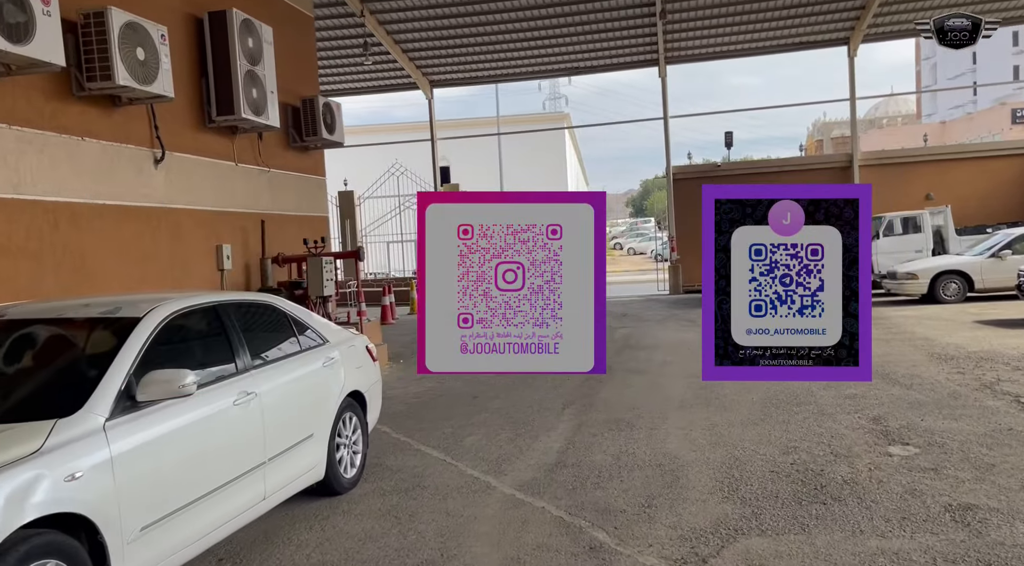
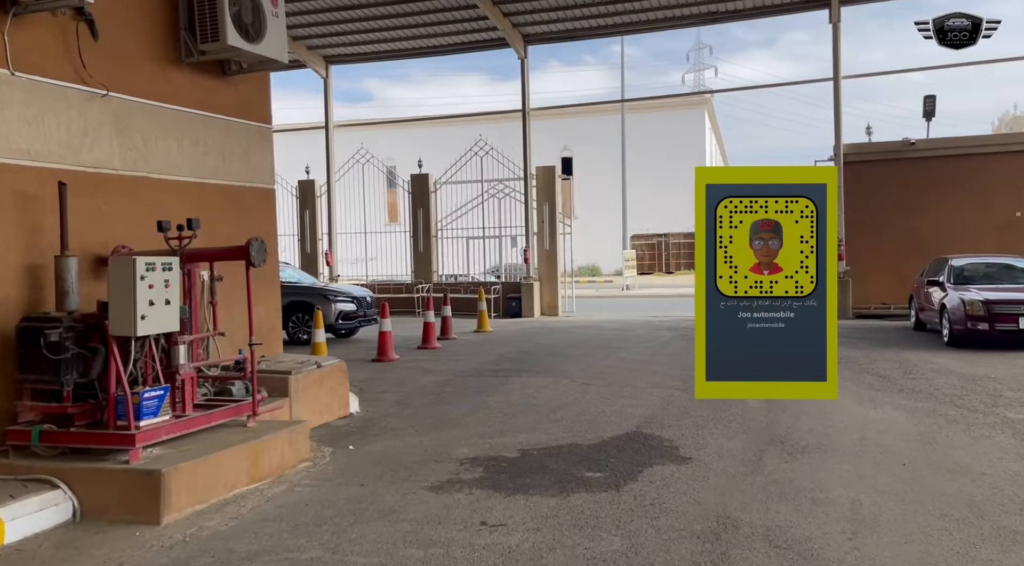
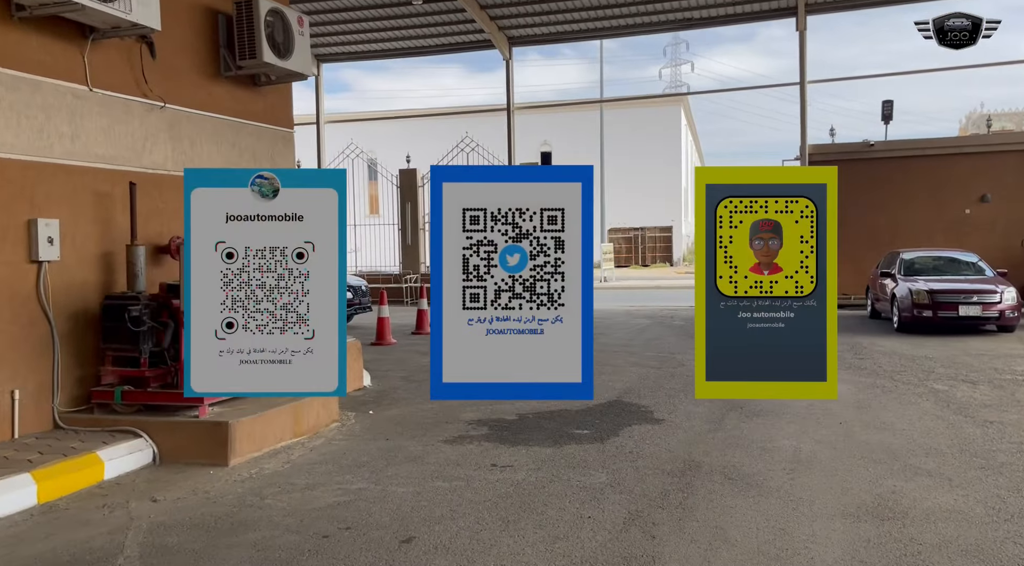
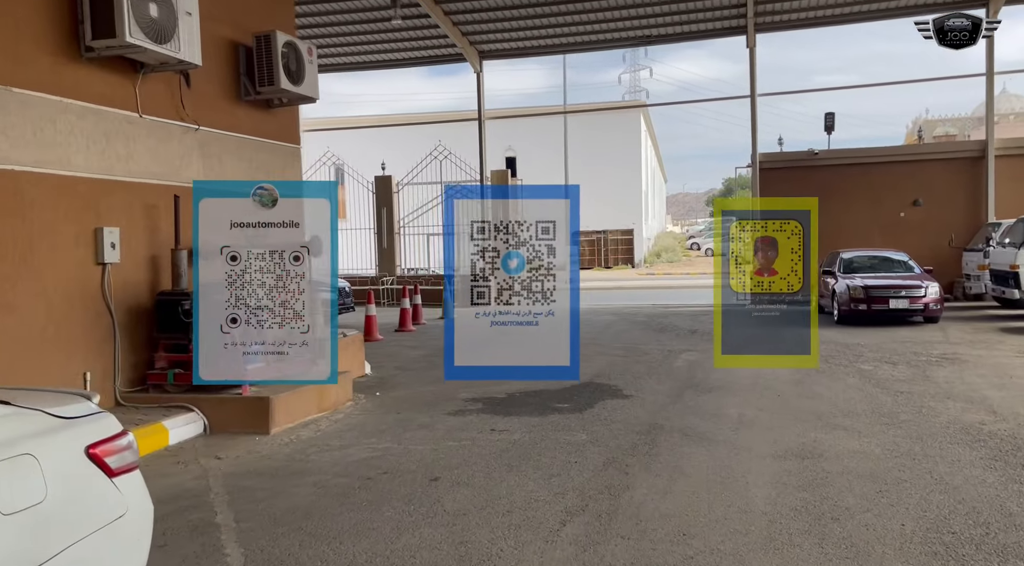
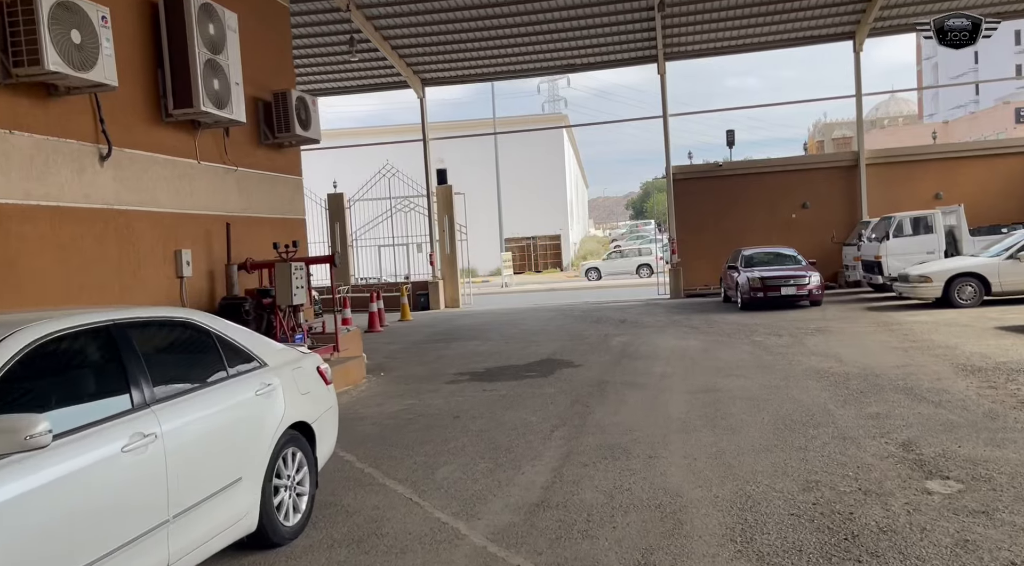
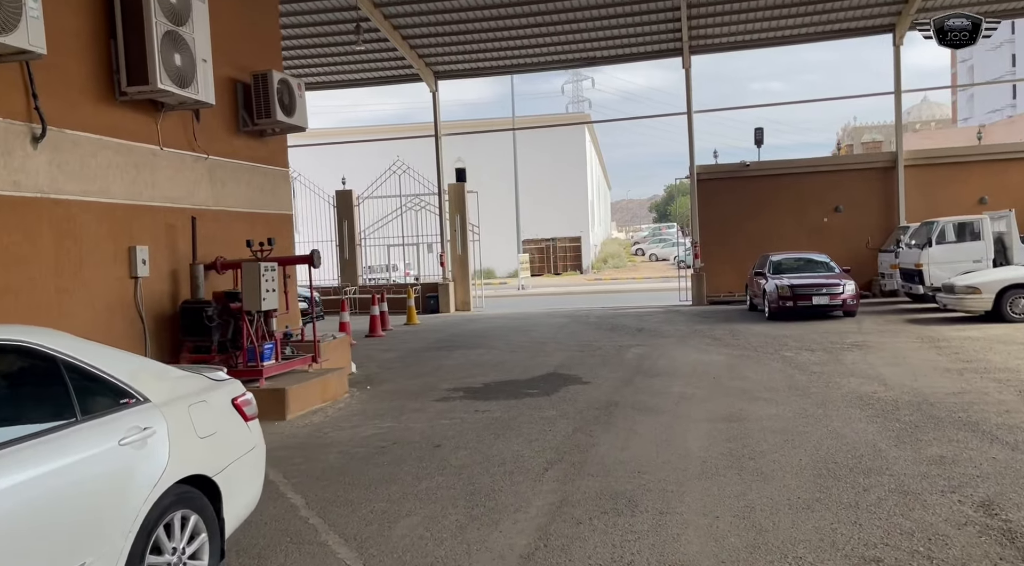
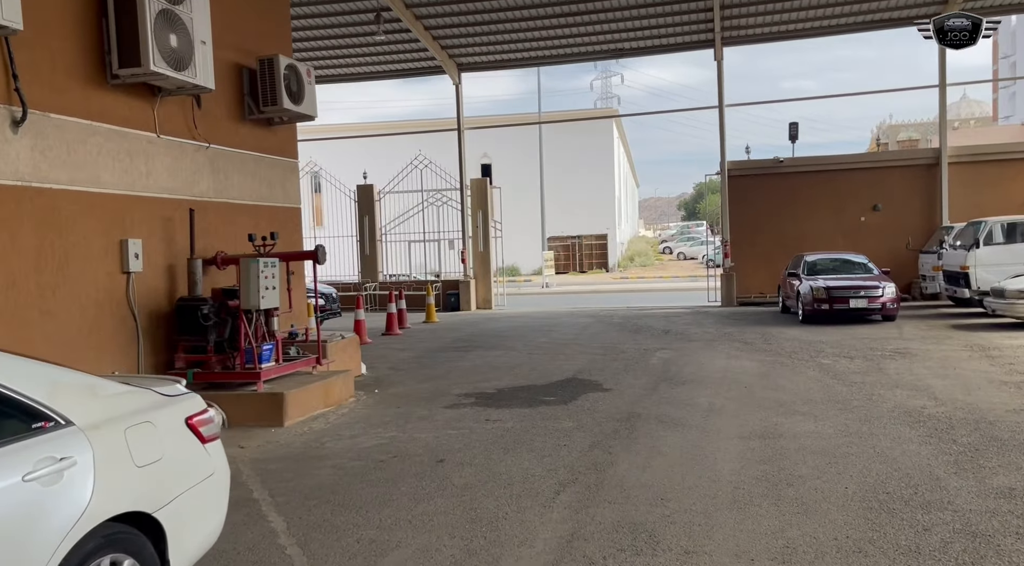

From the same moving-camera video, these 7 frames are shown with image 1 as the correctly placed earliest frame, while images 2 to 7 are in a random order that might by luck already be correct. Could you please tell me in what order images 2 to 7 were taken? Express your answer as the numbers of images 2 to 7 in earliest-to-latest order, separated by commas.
5, 6, 7, 4, 3, 2
